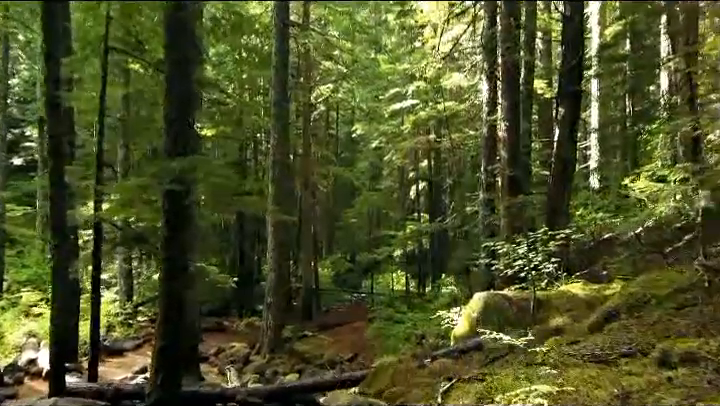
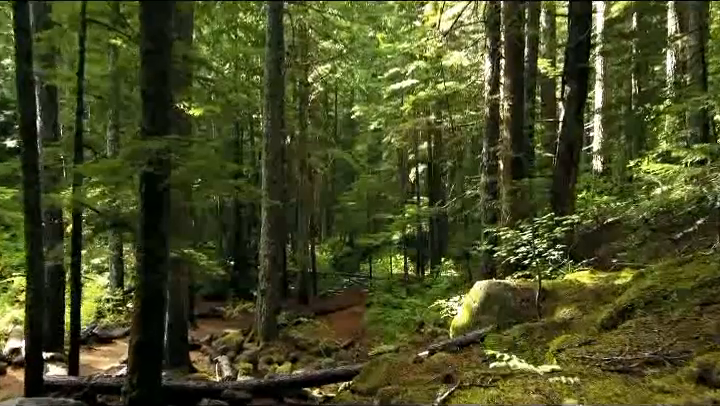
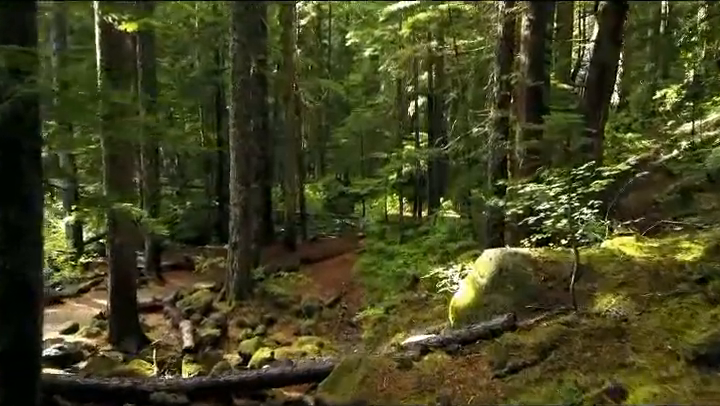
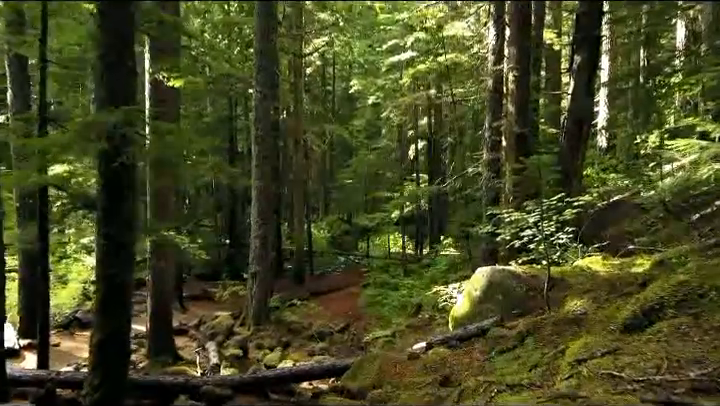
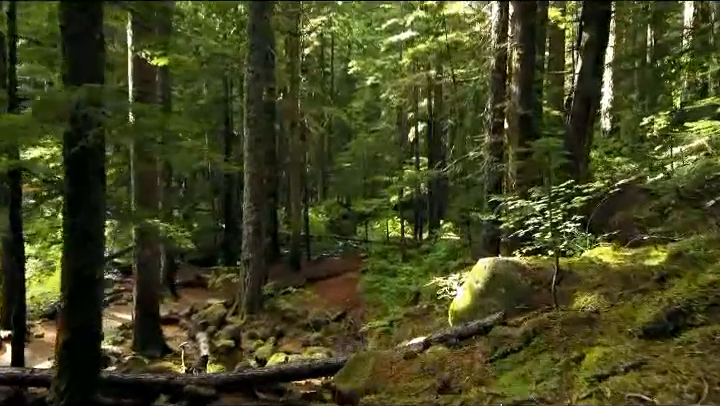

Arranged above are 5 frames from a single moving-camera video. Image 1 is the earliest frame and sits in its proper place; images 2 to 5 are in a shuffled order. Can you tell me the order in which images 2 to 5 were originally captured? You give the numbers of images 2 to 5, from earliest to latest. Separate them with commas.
2, 4, 5, 3
